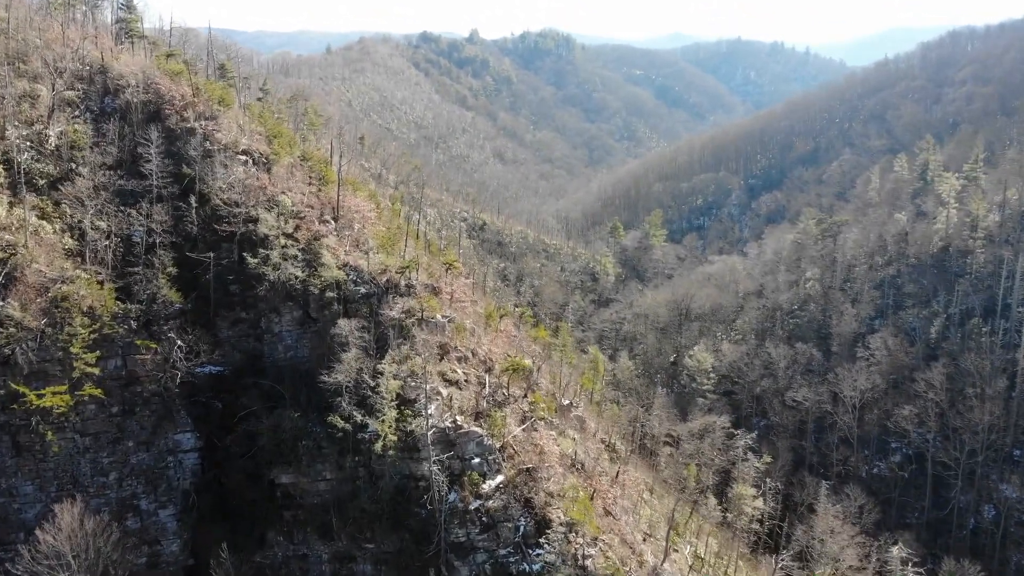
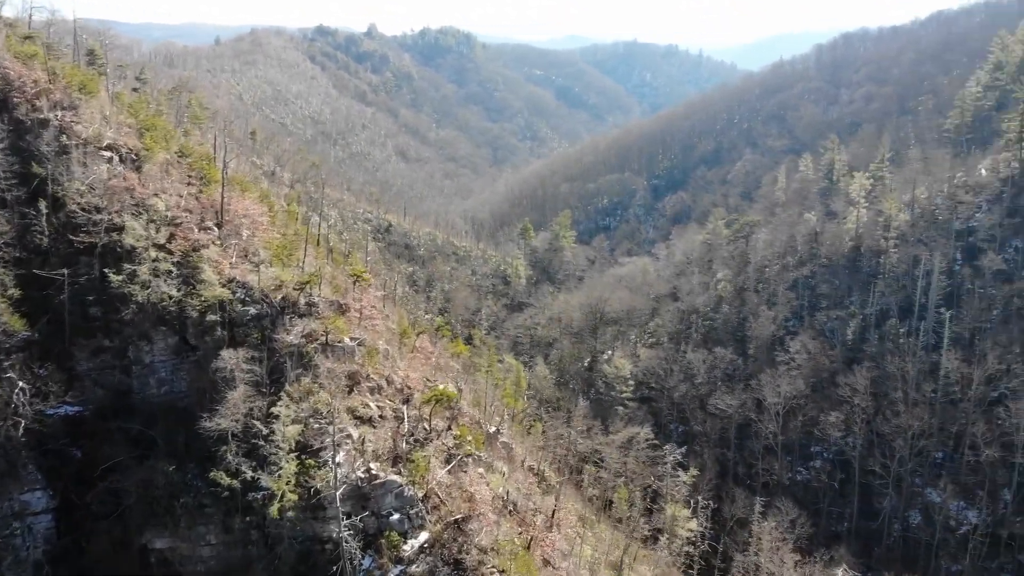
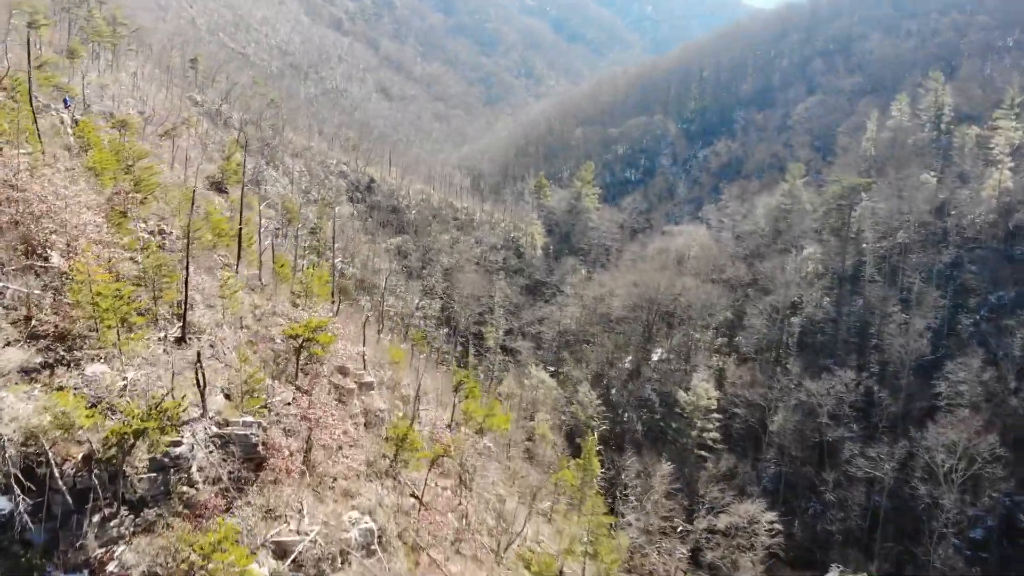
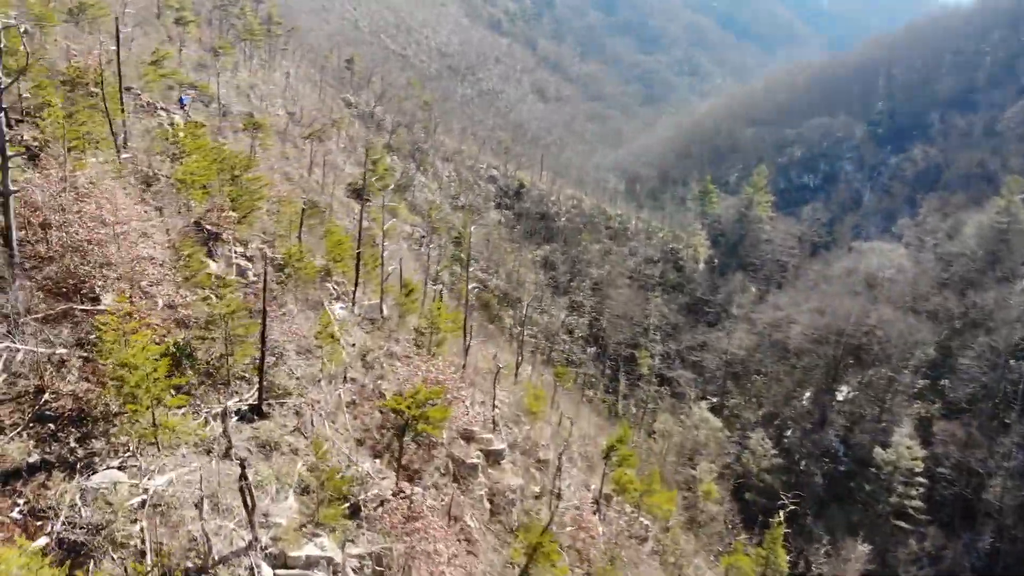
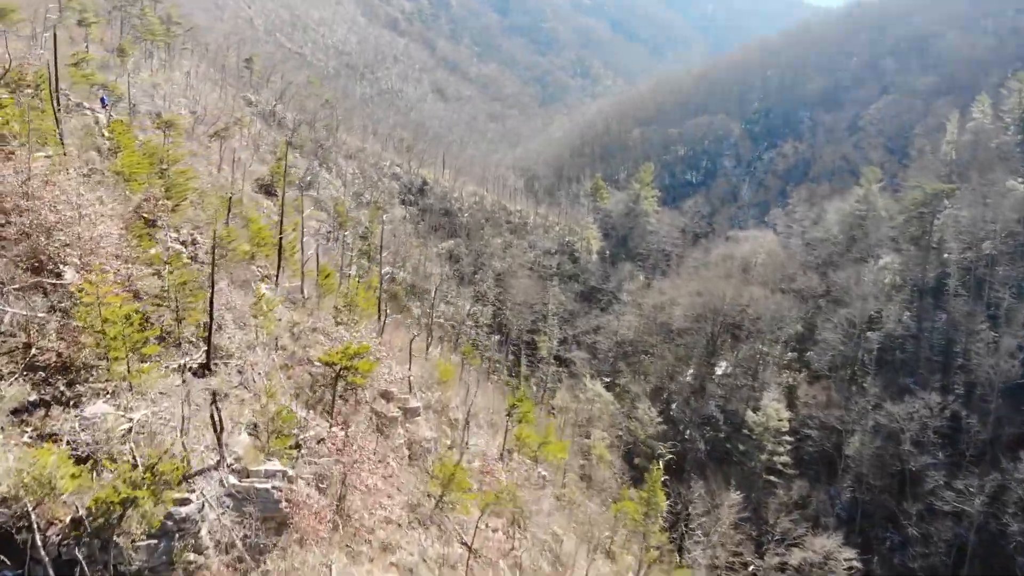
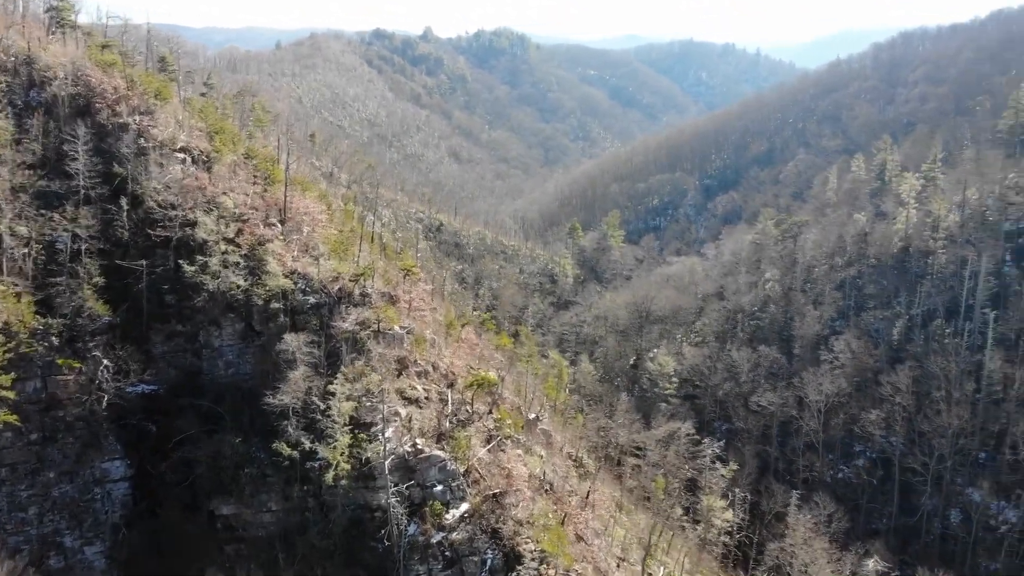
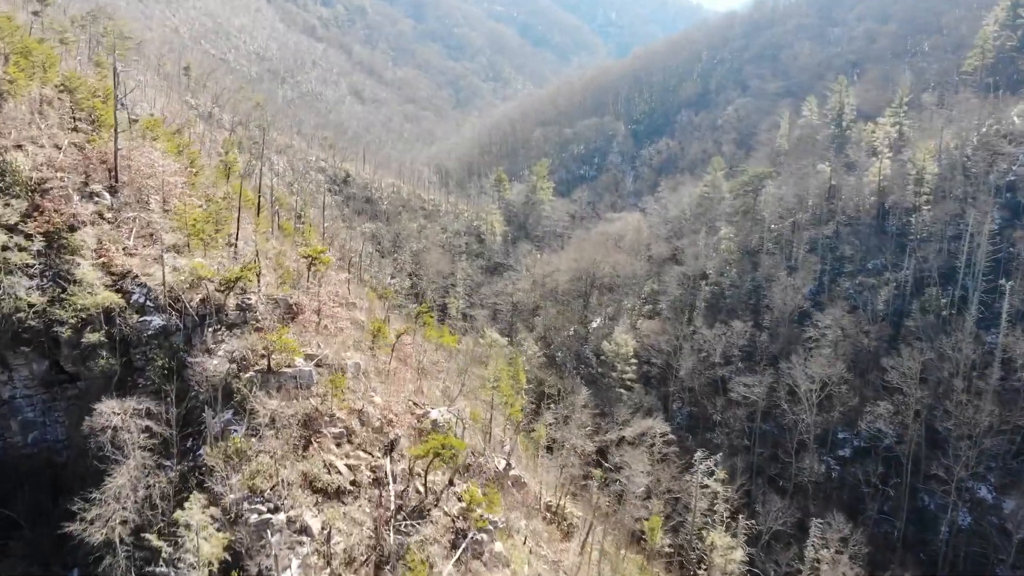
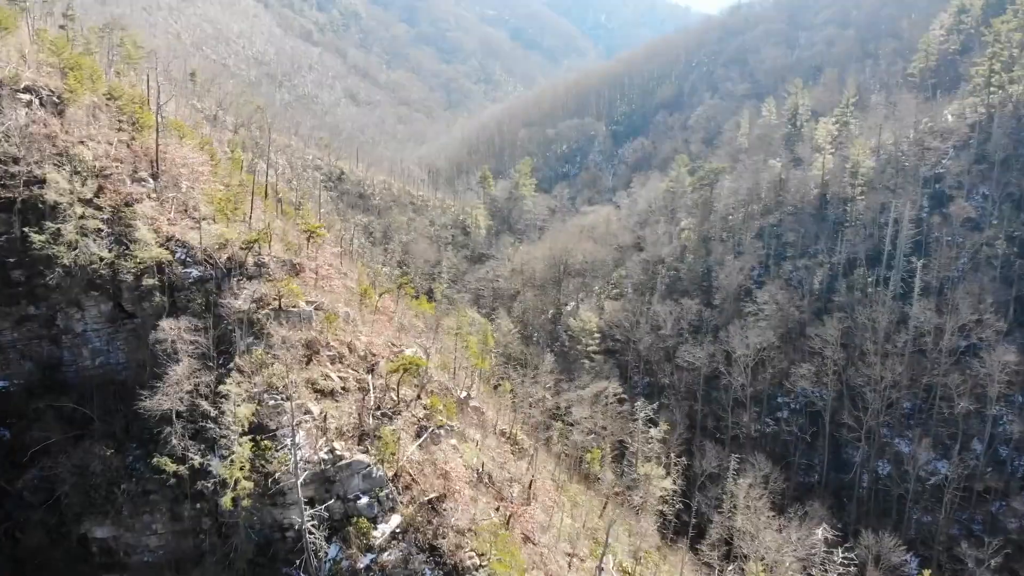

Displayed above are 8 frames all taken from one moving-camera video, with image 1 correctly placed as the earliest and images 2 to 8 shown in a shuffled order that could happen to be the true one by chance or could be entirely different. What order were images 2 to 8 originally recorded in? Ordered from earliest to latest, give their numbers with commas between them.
6, 2, 8, 7, 3, 5, 4
